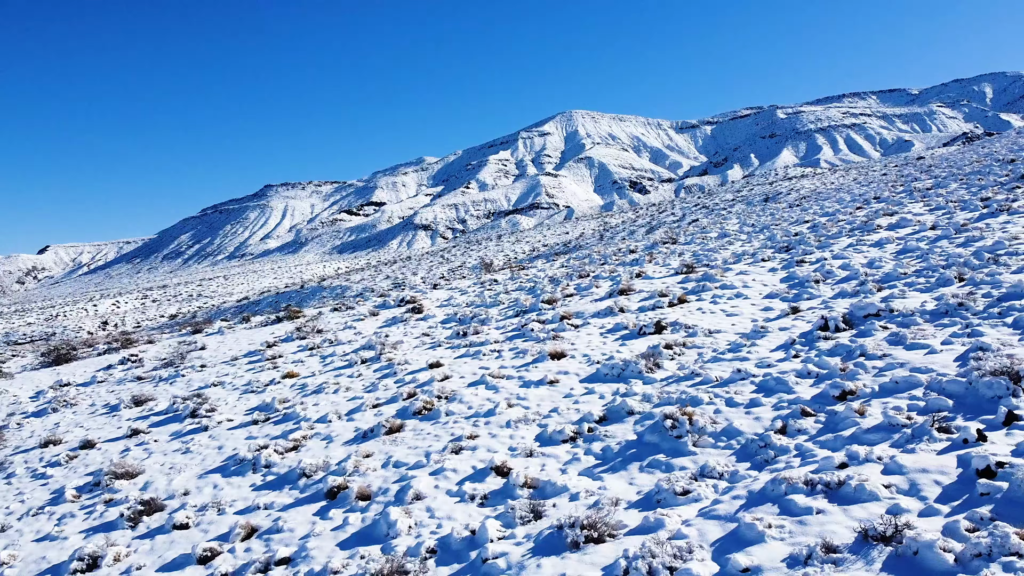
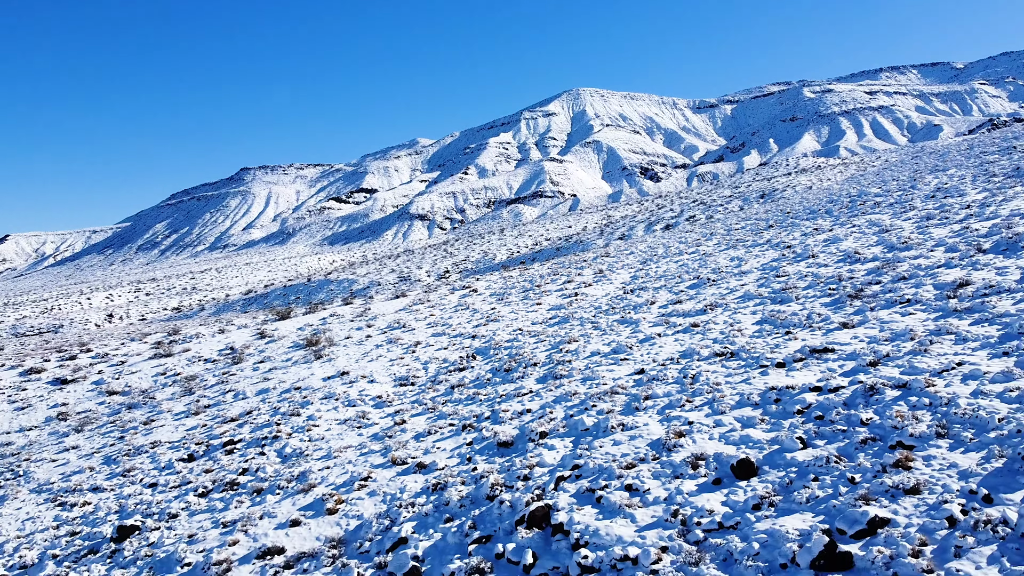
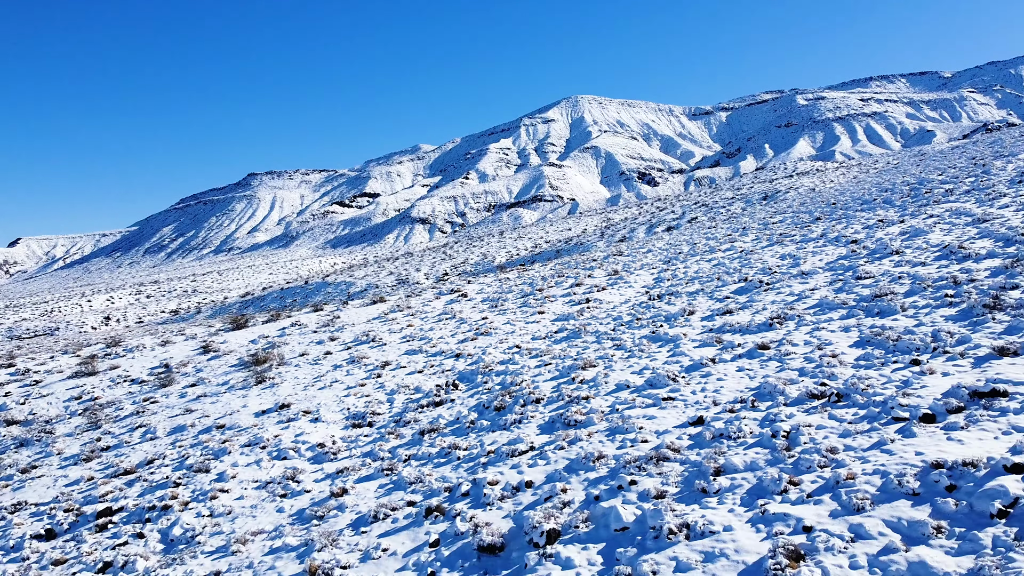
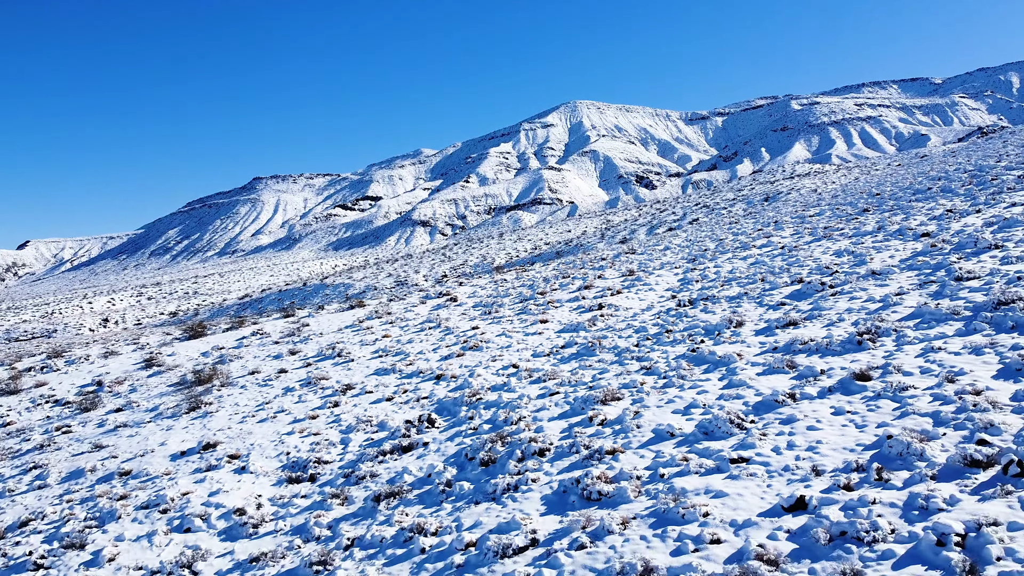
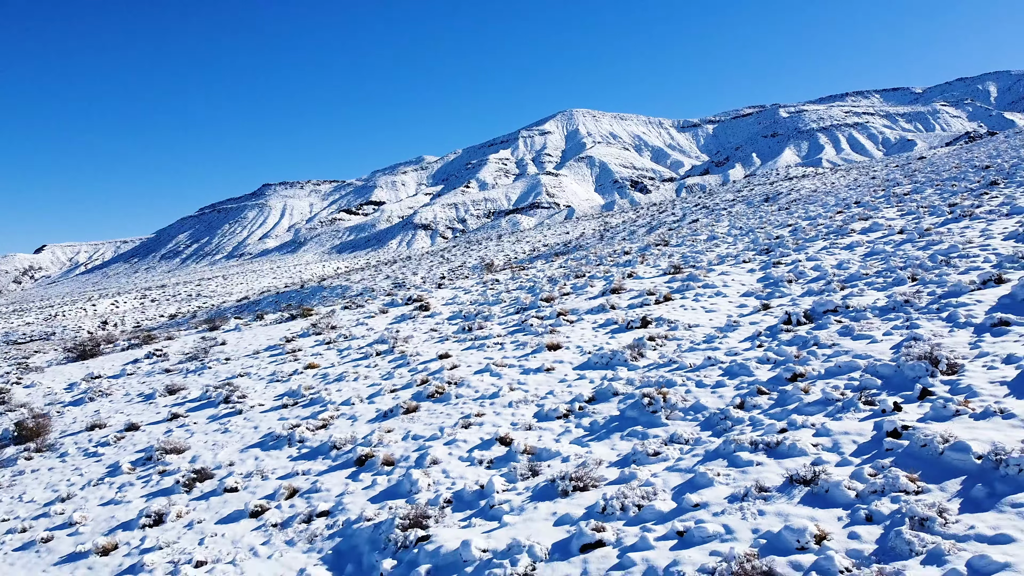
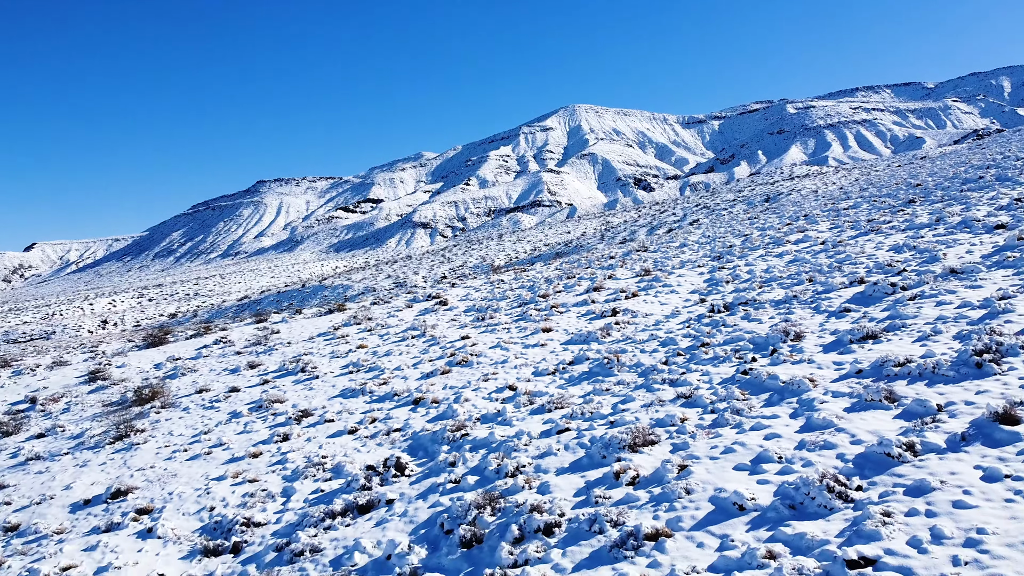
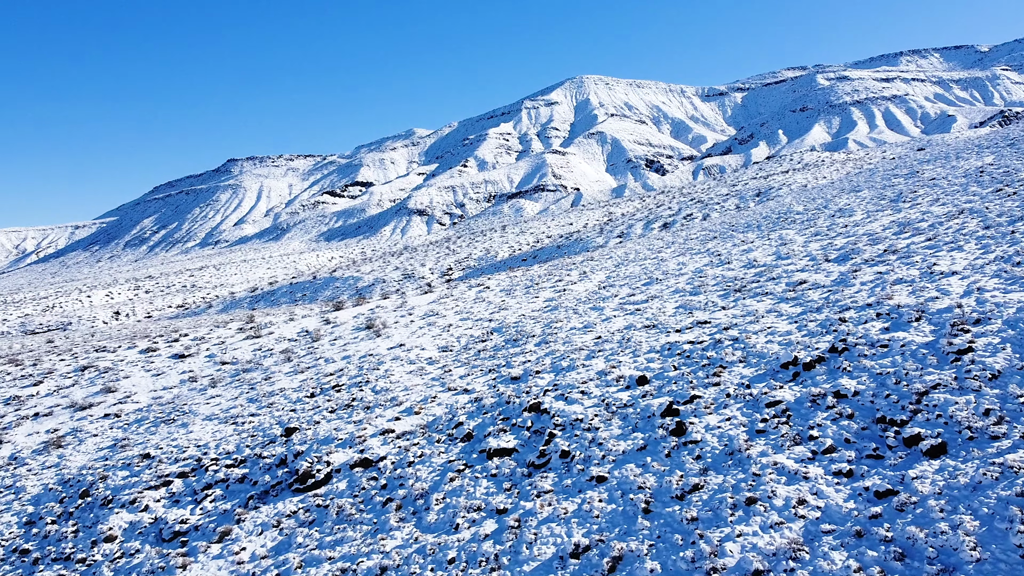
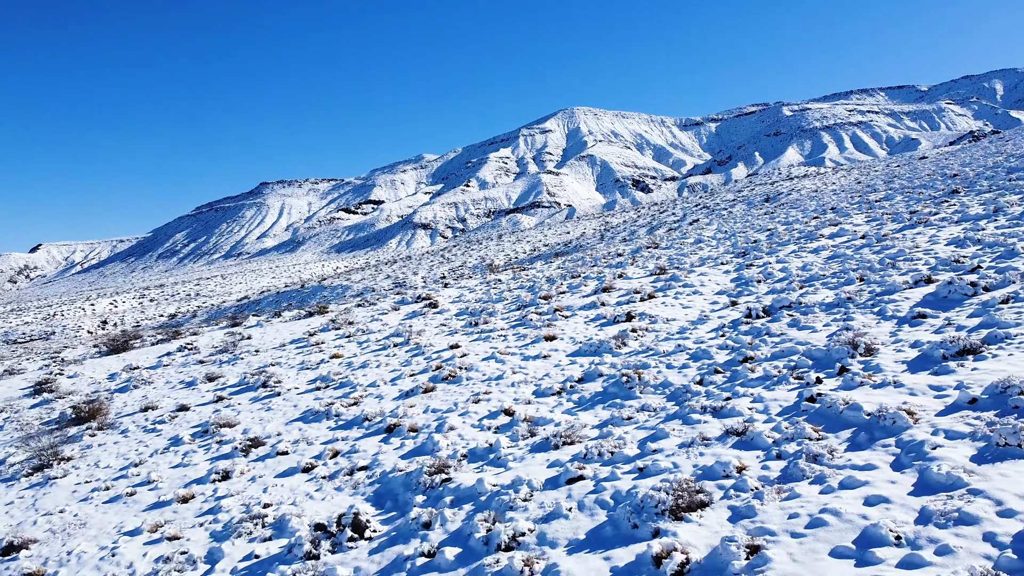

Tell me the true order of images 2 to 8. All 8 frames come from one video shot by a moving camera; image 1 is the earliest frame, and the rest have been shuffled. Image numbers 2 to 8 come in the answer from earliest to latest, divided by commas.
5, 8, 6, 4, 3, 2, 7
